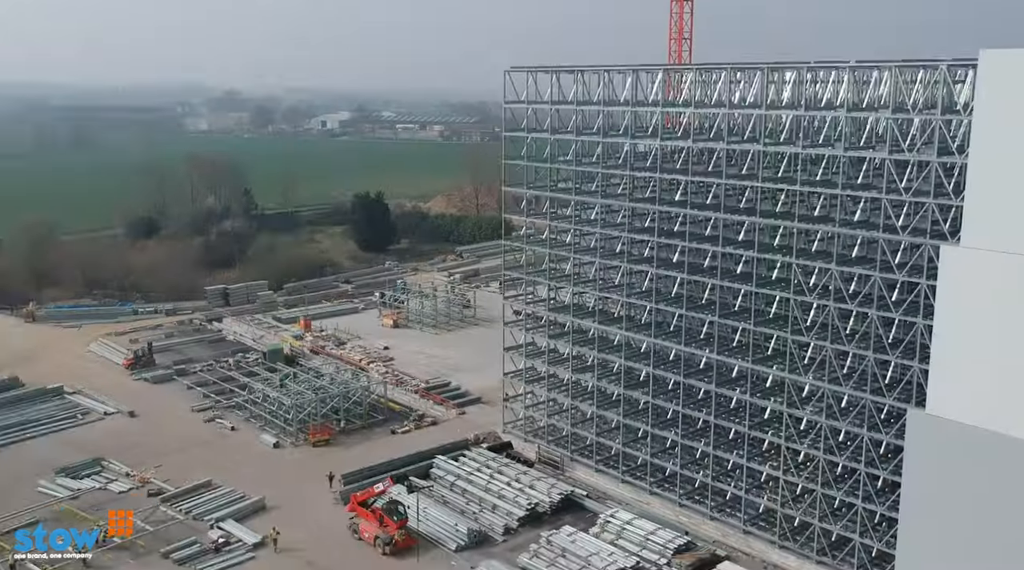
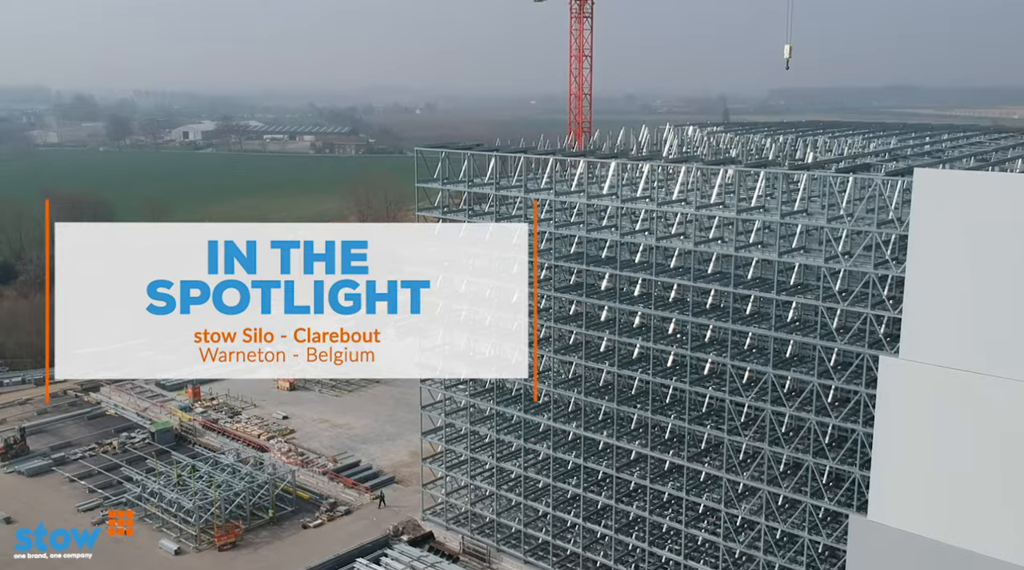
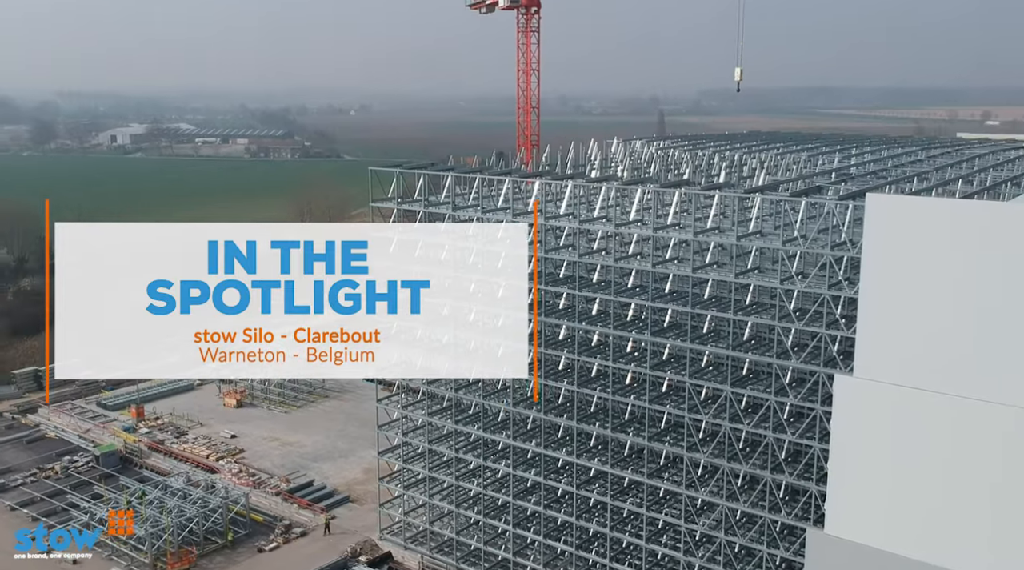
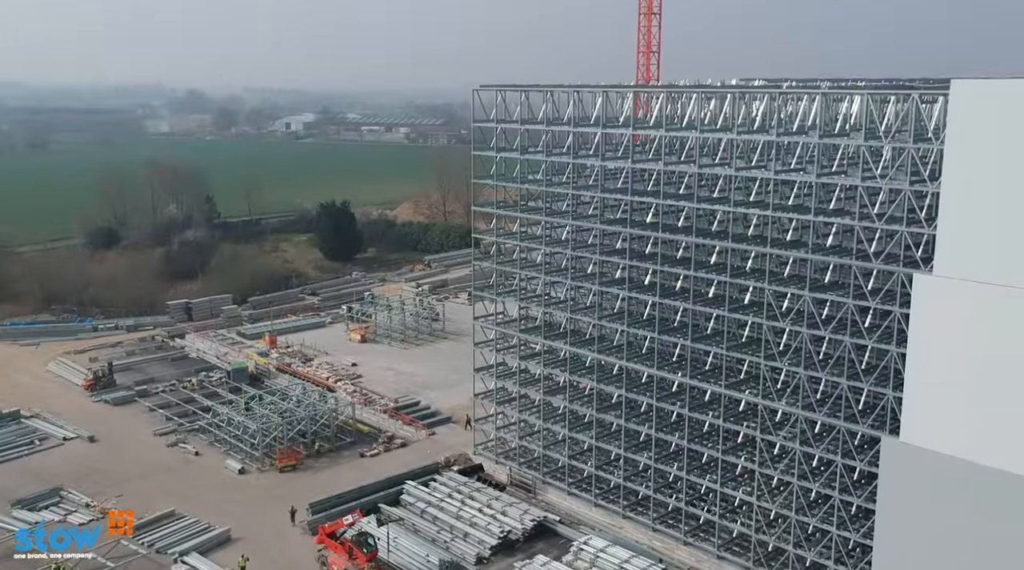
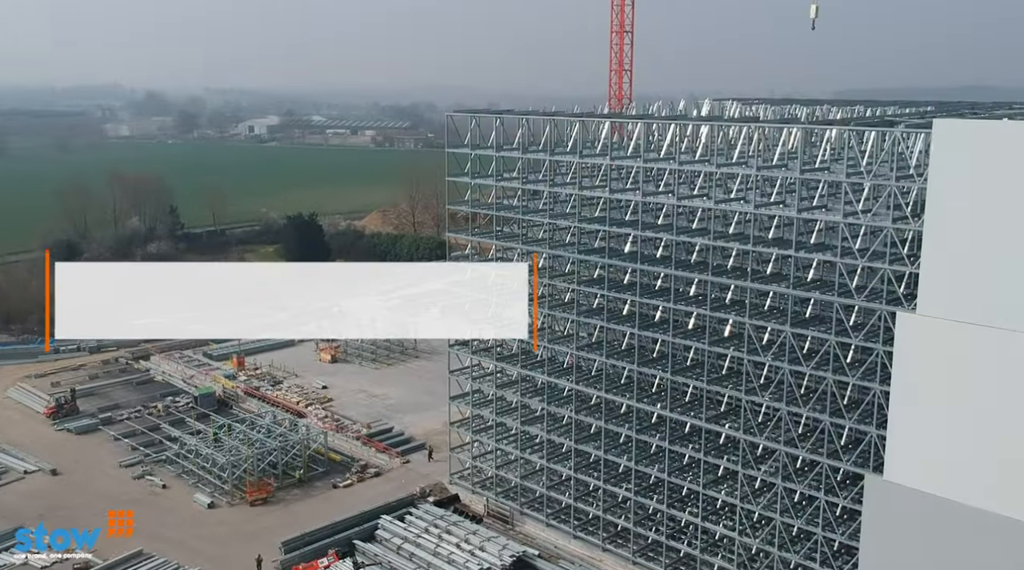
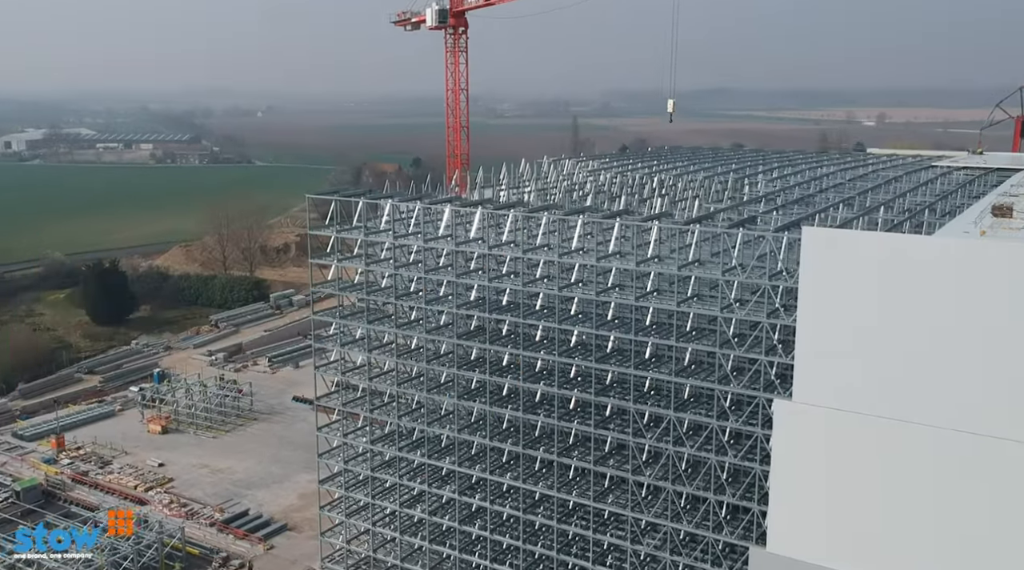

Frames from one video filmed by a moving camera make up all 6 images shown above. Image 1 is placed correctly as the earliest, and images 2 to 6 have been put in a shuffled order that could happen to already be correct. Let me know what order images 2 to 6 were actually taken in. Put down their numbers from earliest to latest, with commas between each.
4, 5, 2, 3, 6
